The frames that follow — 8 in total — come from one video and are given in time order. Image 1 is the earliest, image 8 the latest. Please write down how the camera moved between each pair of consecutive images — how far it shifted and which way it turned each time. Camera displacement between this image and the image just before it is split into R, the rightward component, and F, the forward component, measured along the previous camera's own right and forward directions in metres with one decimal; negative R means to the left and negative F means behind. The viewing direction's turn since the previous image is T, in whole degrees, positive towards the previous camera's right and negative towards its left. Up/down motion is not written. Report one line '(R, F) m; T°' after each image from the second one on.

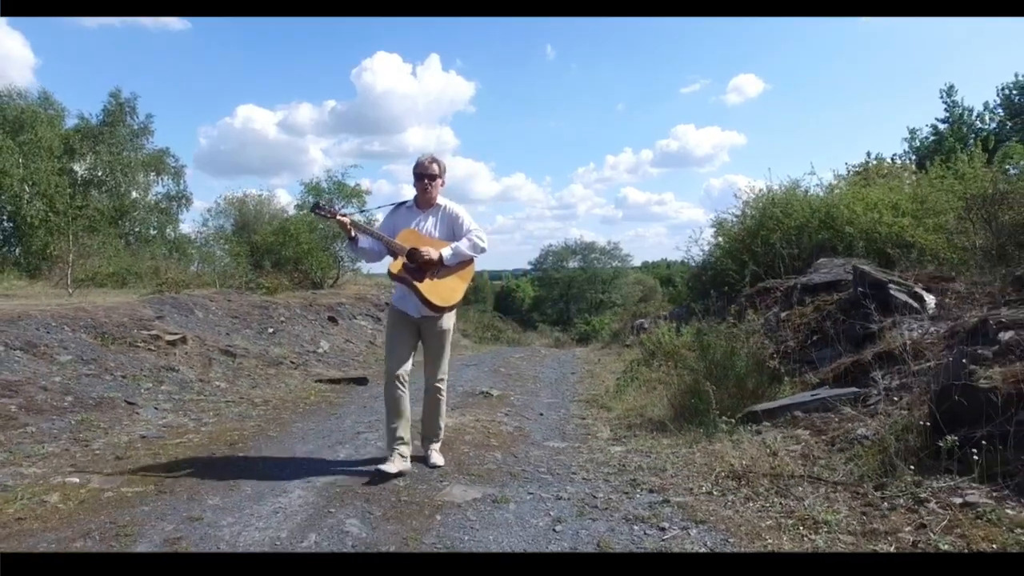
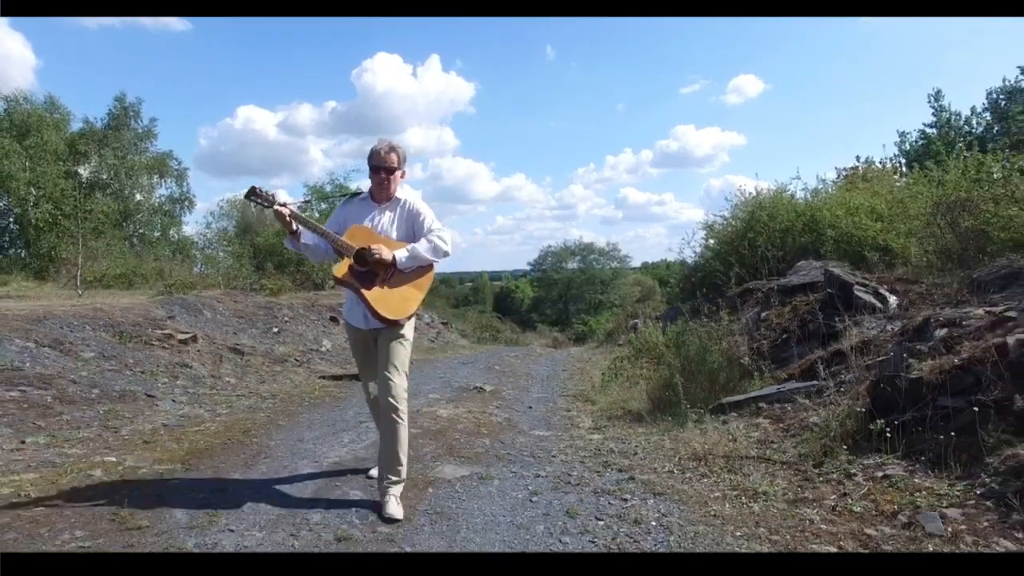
(+0.2, -0.6) m; 0°
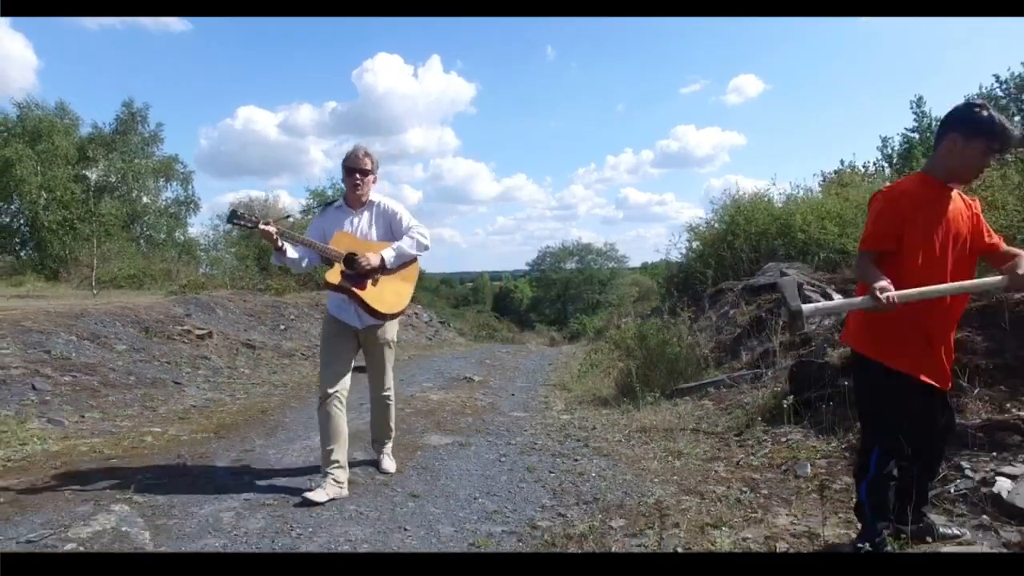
(+0.3, -1.1) m; 0°
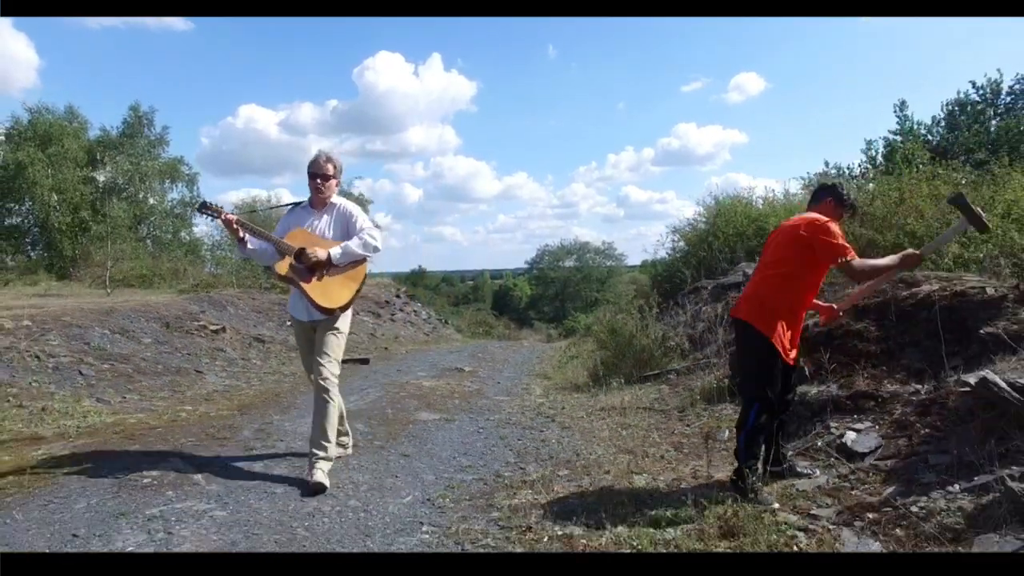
(+0.3, -1.1) m; 0°
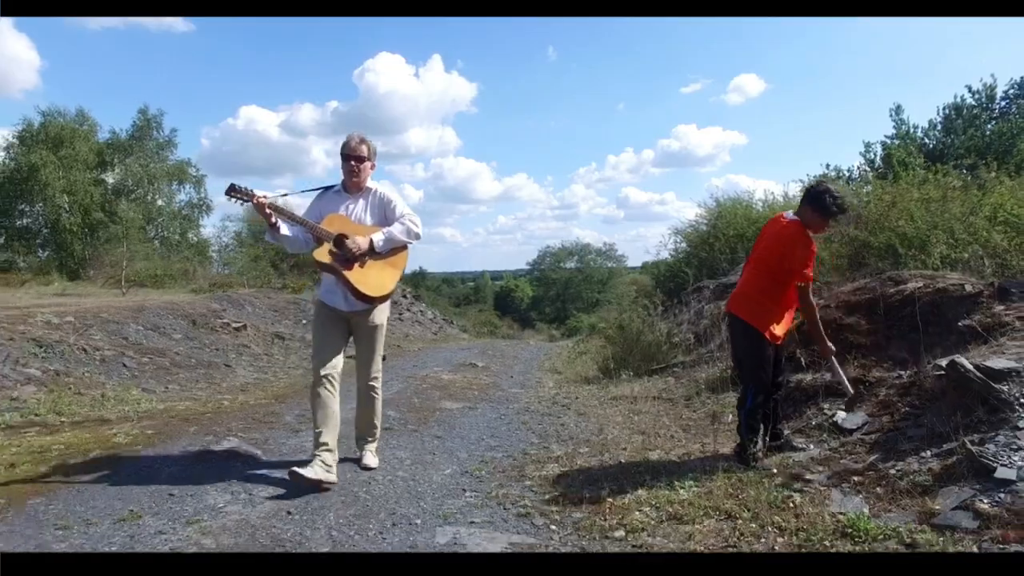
(-0.3, -0.6) m; 0°
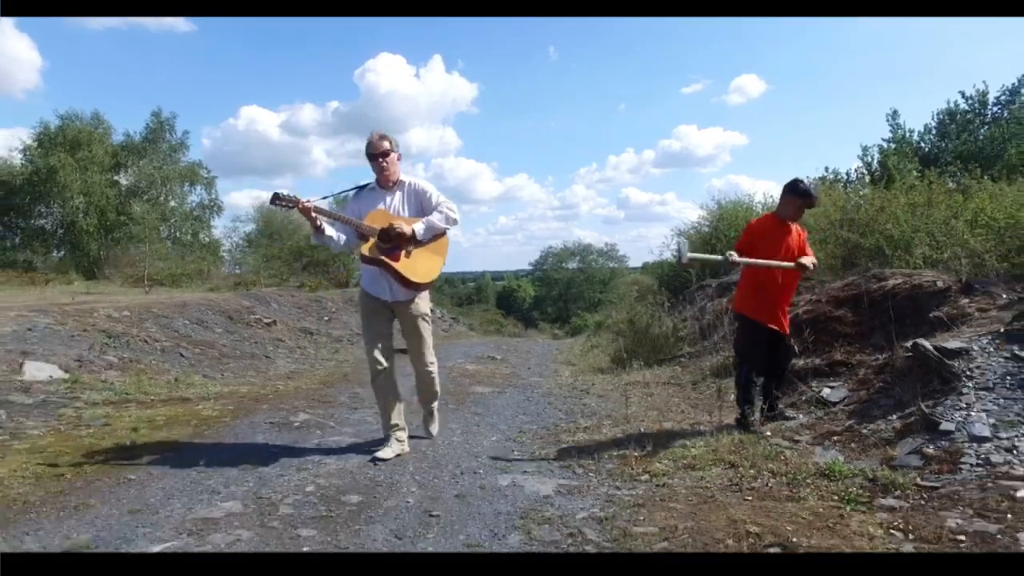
(-0.4, -0.9) m; 0°
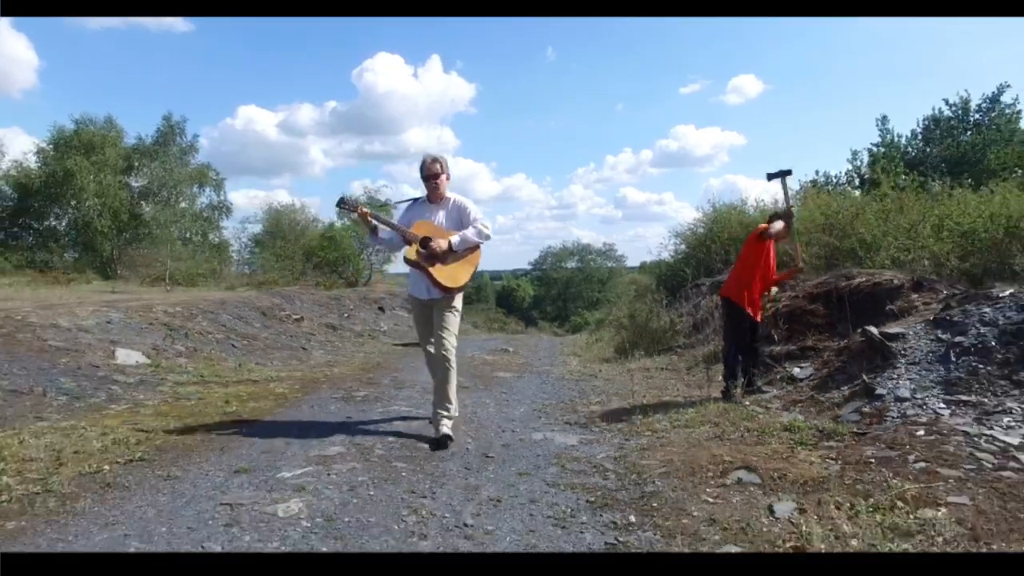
(-0.4, -1.3) m; 0°
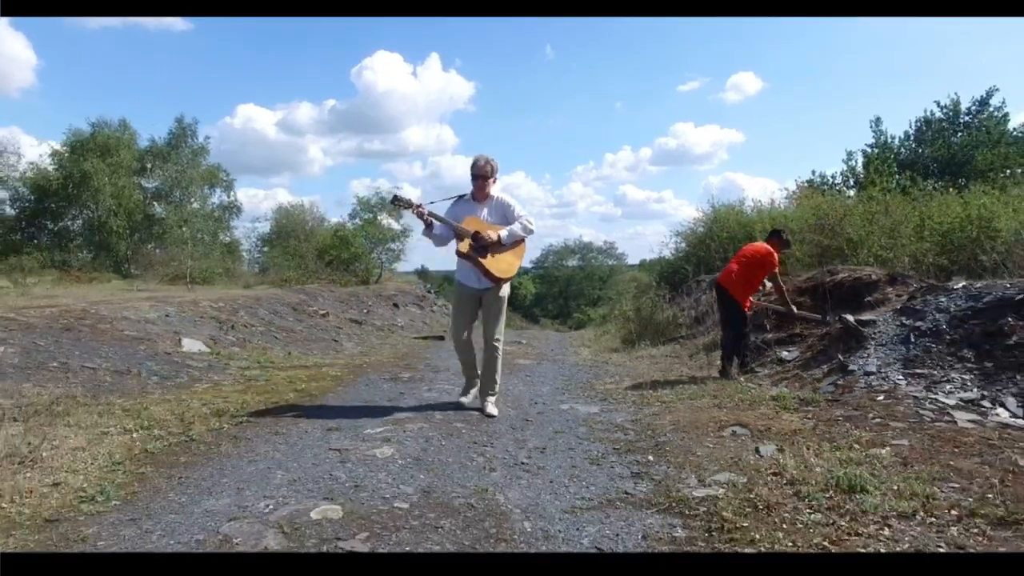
(-0.4, -1.1) m; 0°
